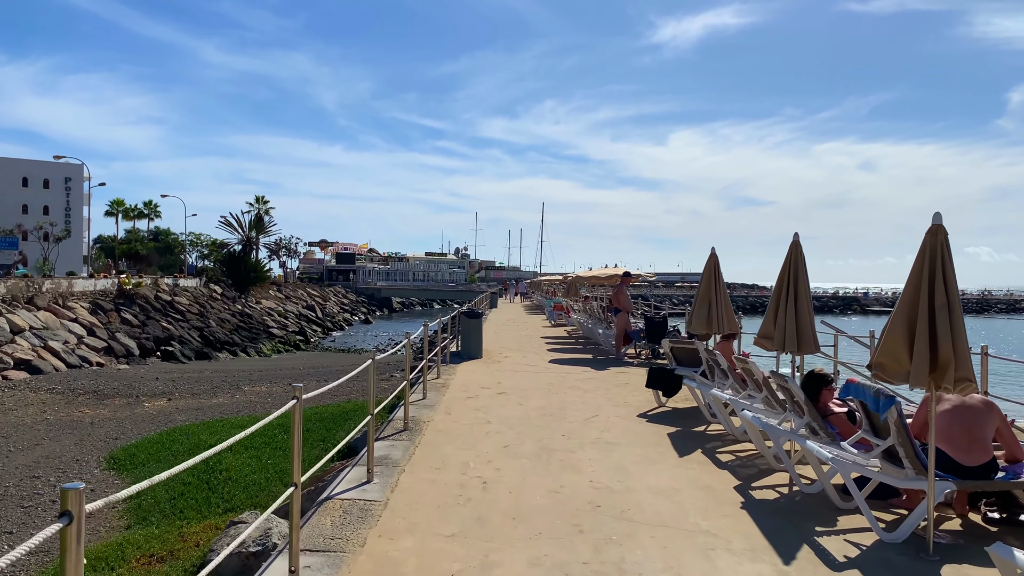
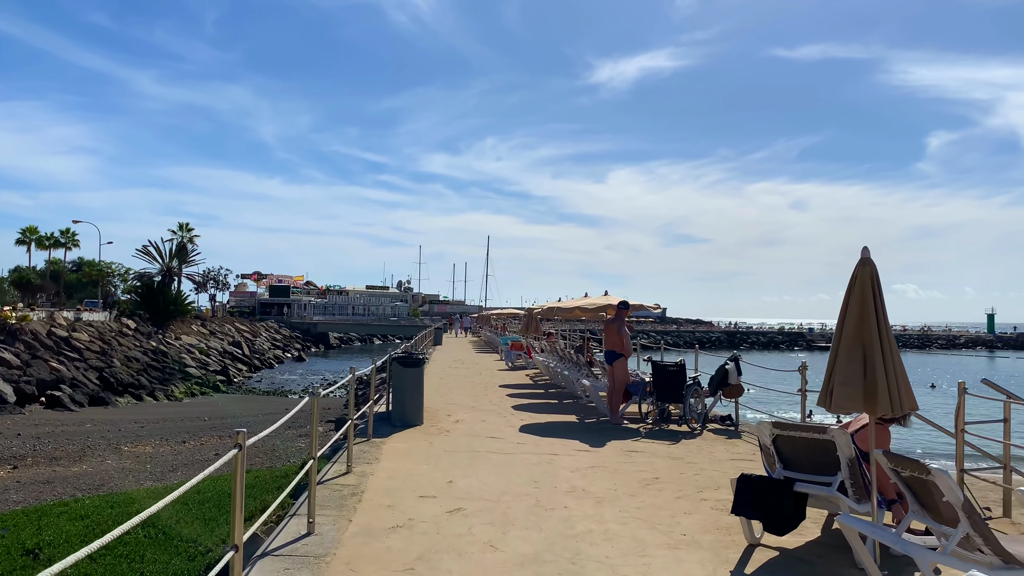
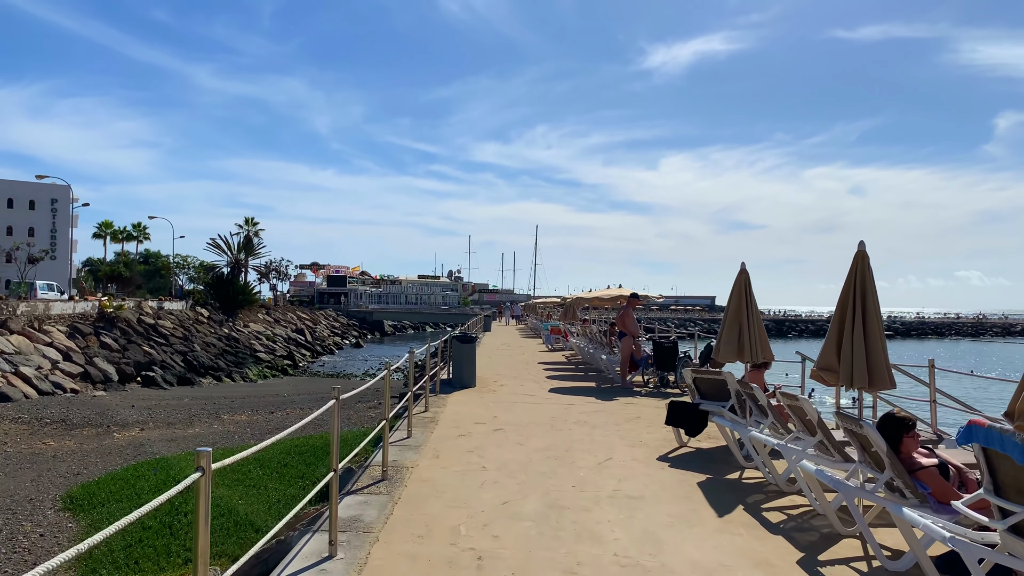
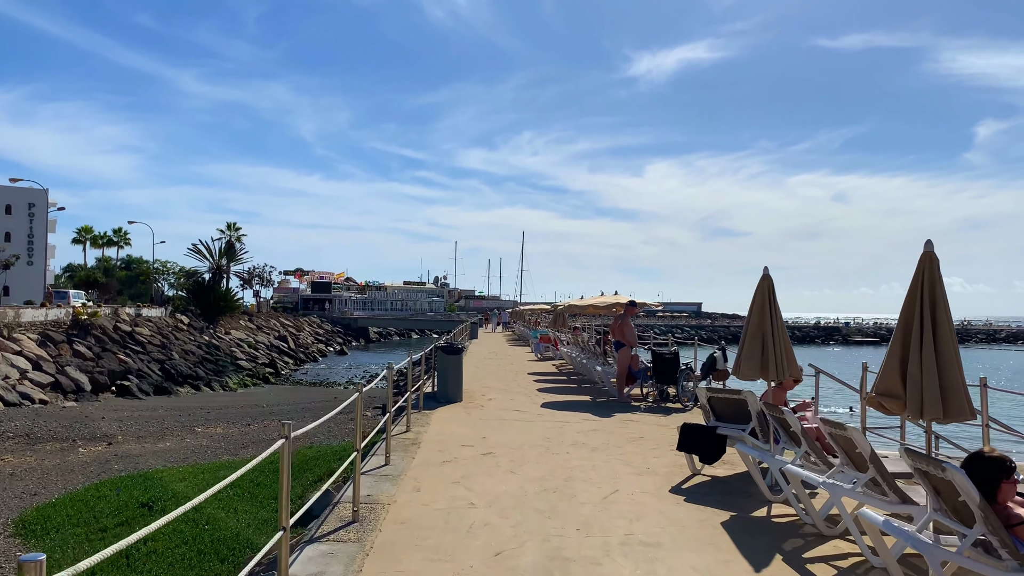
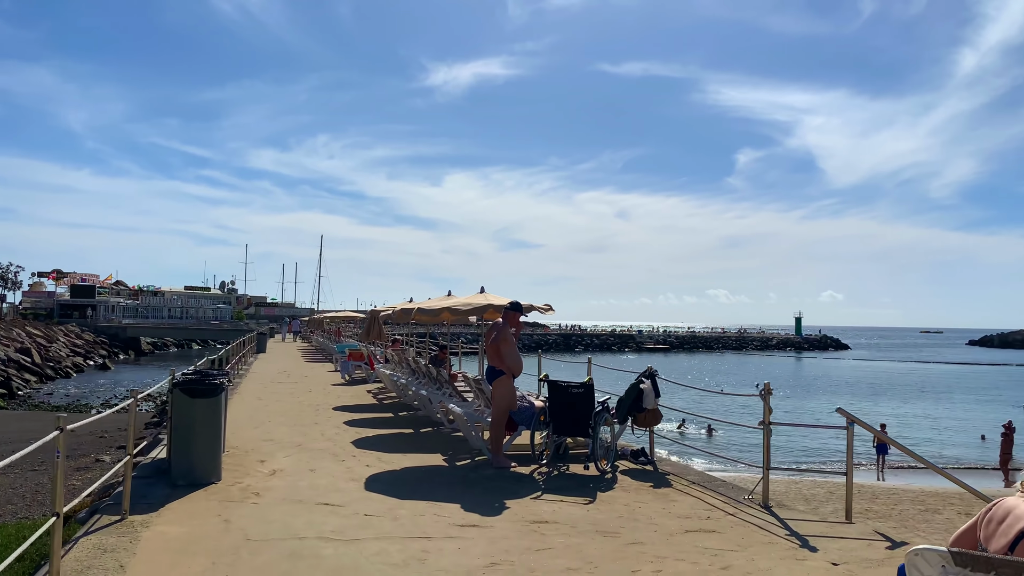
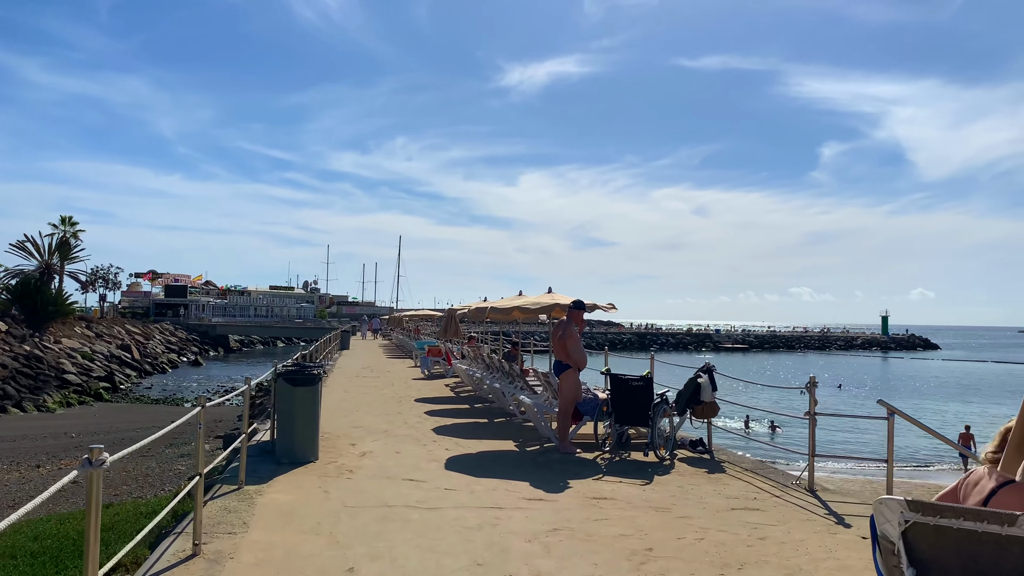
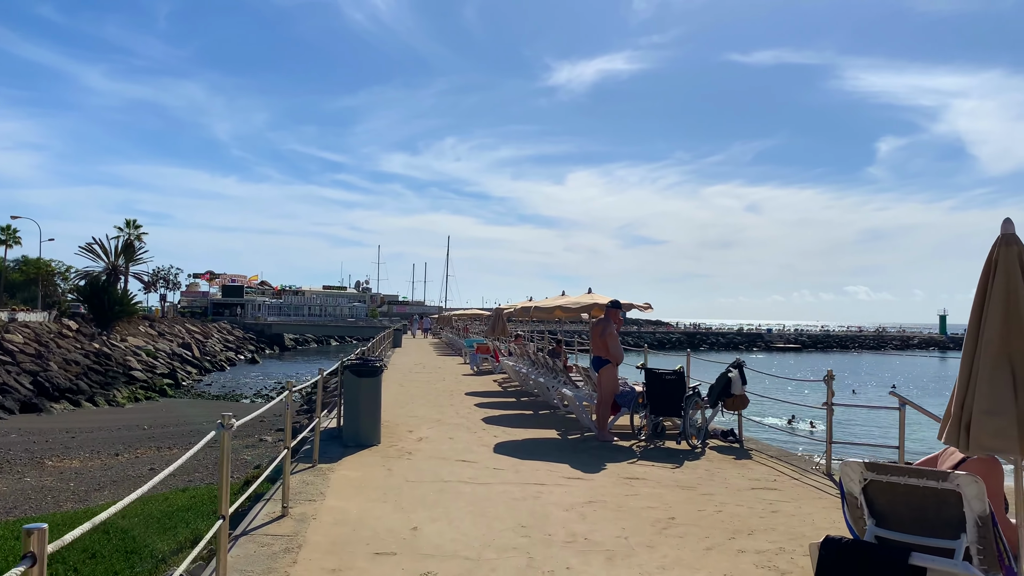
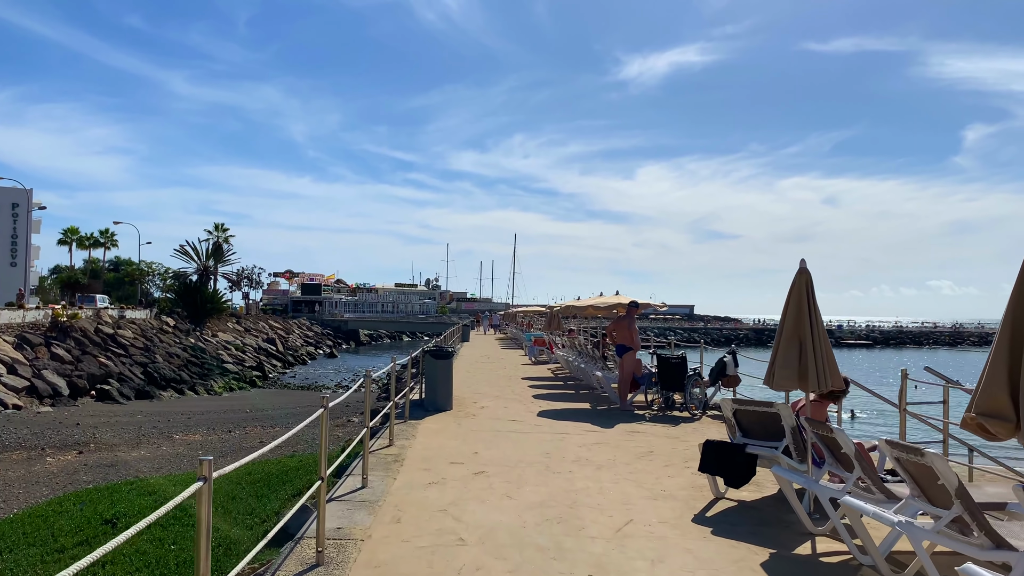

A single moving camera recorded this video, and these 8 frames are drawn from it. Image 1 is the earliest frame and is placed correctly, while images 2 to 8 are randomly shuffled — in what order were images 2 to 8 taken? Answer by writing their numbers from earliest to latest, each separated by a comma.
3, 4, 8, 2, 7, 6, 5
